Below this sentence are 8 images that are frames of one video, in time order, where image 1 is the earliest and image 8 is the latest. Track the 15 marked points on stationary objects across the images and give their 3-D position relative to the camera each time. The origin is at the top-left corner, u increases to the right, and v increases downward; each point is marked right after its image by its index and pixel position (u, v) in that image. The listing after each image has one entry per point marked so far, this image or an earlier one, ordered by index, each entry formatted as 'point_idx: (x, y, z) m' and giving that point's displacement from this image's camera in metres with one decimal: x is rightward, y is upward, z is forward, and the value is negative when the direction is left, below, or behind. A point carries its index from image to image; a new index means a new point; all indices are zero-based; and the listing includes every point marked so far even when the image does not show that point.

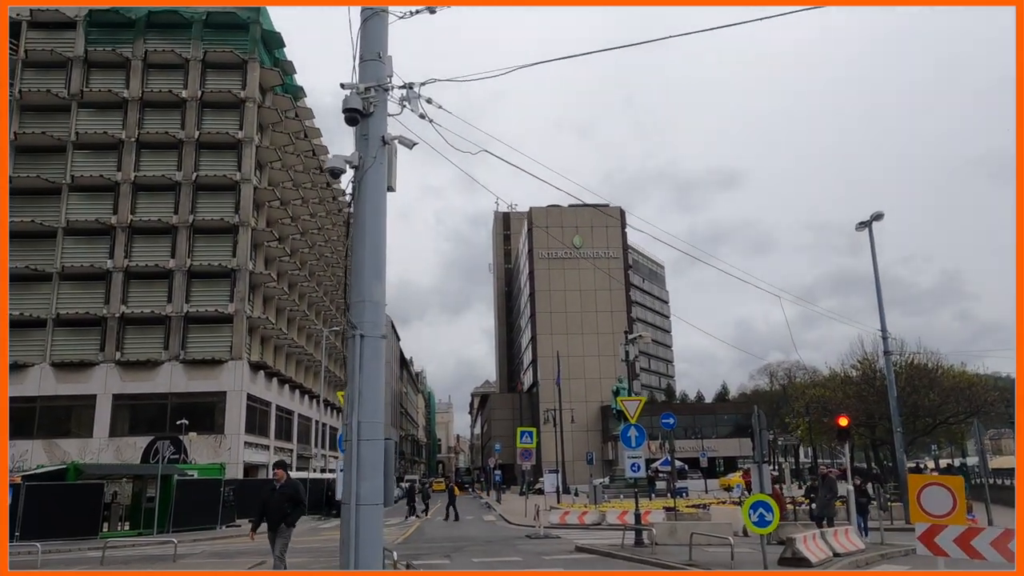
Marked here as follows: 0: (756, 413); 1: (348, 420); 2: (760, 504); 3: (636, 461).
0: (+5.7, -2.9, +17.6) m
1: (-1.7, -1.3, +7.7) m
2: (+3.8, -3.3, +11.7) m
3: (+3.0, -4.2, +18.4) m
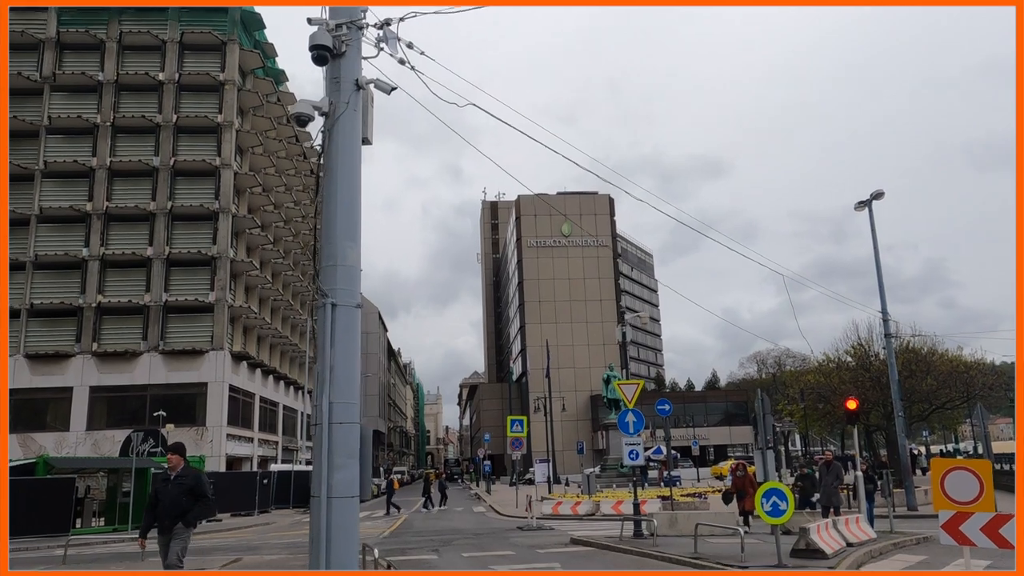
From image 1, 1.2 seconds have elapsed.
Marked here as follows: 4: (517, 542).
0: (+5.5, -2.4, +16.8) m
1: (-1.7, -1.0, +6.7) m
2: (+3.7, -2.9, +10.8) m
3: (+2.8, -3.7, +17.5) m
4: (+0.1, -5.5, +16.3) m
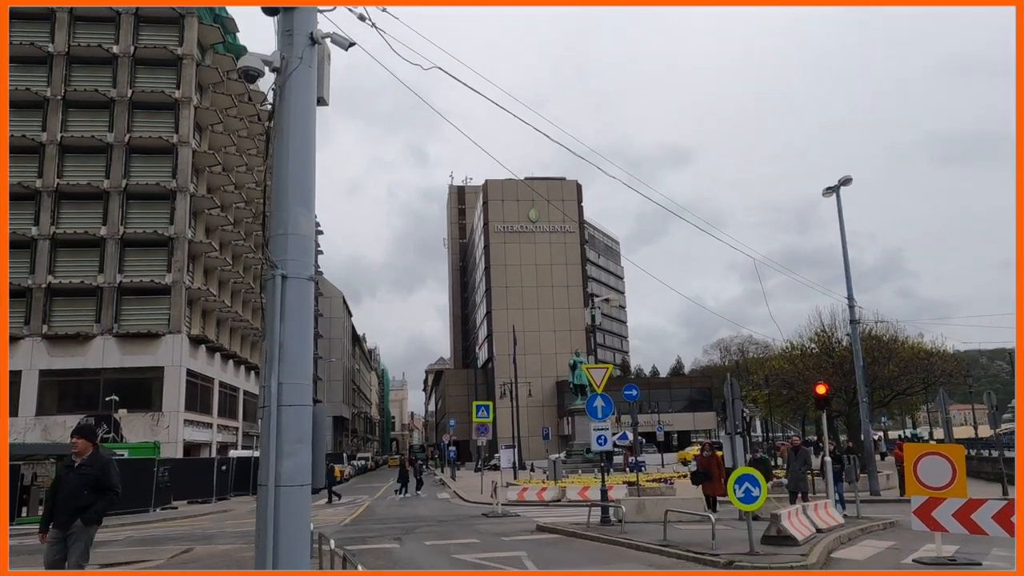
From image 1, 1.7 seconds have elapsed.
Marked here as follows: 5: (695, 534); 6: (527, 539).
0: (+4.7, -2.0, +16.6) m
1: (-2.0, -0.8, +6.1) m
2: (+3.2, -2.6, +10.5) m
3: (+2.1, -3.3, +17.2) m
4: (-0.6, -5.1, +15.9) m
5: (+2.9, -3.9, +11.9) m
6: (+0.3, -4.6, +14.0) m
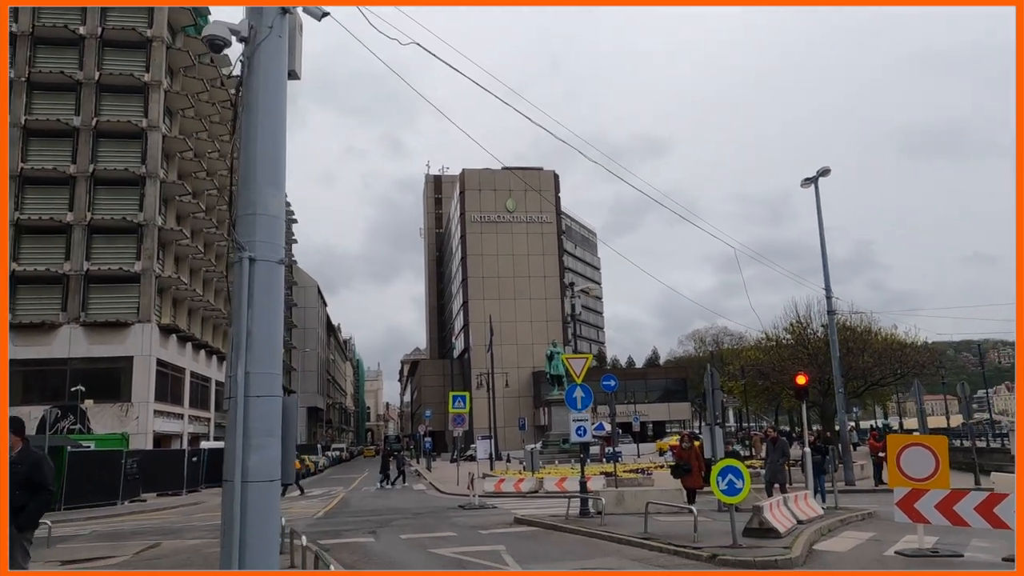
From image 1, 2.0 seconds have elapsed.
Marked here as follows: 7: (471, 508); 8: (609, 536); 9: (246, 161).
0: (+4.3, -1.8, +16.4) m
1: (-2.1, -0.6, +5.8) m
2: (+3.0, -2.5, +10.3) m
3: (+1.6, -3.0, +17.0) m
4: (-1.1, -4.8, +15.7) m
5: (+2.6, -3.7, +11.7) m
6: (-0.1, -4.4, +13.7) m
7: (-1.0, -5.4, +18.7) m
8: (+1.5, -3.9, +11.8) m
9: (-2.2, +1.0, +6.2) m
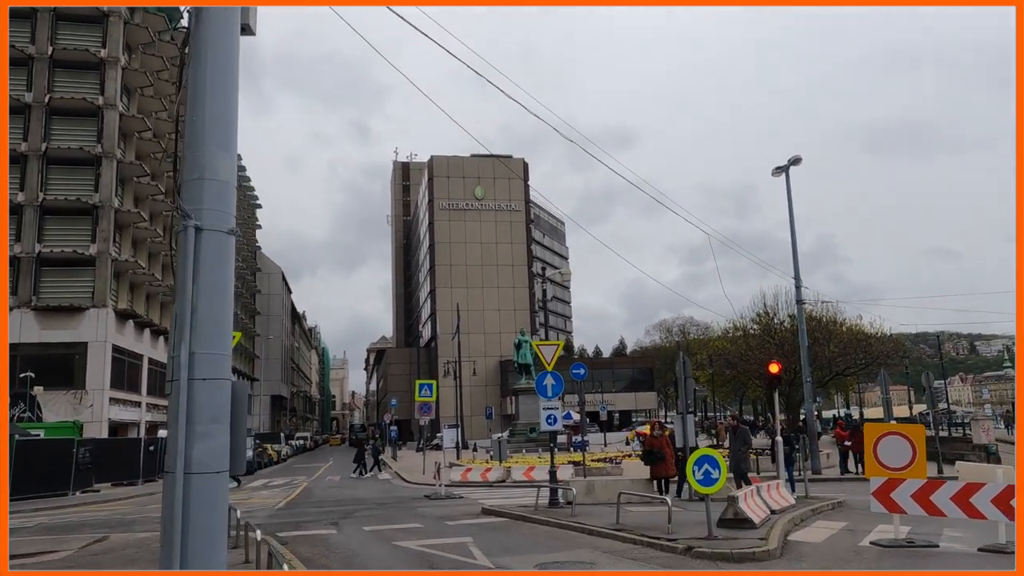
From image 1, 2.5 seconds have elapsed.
0: (+3.6, -1.5, +16.1) m
1: (-2.3, -0.4, +5.2) m
2: (+2.6, -2.3, +10.0) m
3: (+0.9, -2.7, +16.6) m
4: (-1.7, -4.5, +15.2) m
5: (+2.1, -3.5, +11.4) m
6: (-0.7, -4.1, +13.3) m
7: (-1.8, -5.1, +18.3) m
8: (+1.0, -3.6, +11.4) m
9: (-2.3, +1.2, +5.6) m
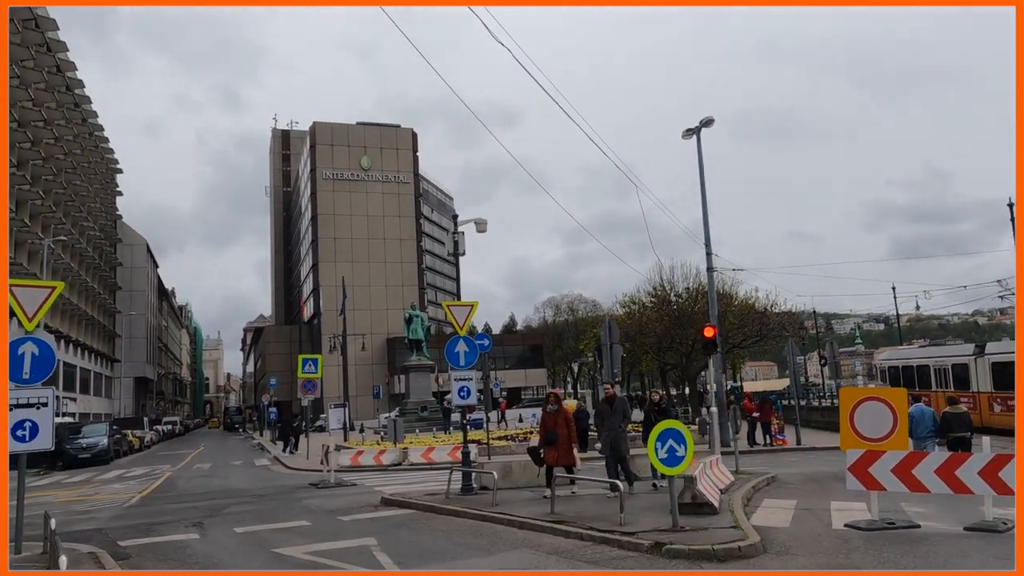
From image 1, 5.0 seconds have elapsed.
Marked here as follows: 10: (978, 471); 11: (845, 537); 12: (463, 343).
0: (+1.8, -0.7, +14.4) m
1: (-2.4, +0.1, +2.7) m
2: (+1.7, -1.6, +8.2) m
3: (-1.0, -1.8, +14.5) m
4: (-3.4, -3.7, +12.8) m
5: (+1.0, -2.7, +9.6) m
6: (-2.0, -3.3, +11.0) m
7: (-3.9, -4.1, +15.8) m
8: (0.0, -2.9, +9.4) m
9: (-2.5, +1.8, +3.0) m
10: (+5.4, -2.1, +8.7) m
11: (+3.6, -2.7, +8.3) m
12: (-1.0, -1.0, +14.0) m
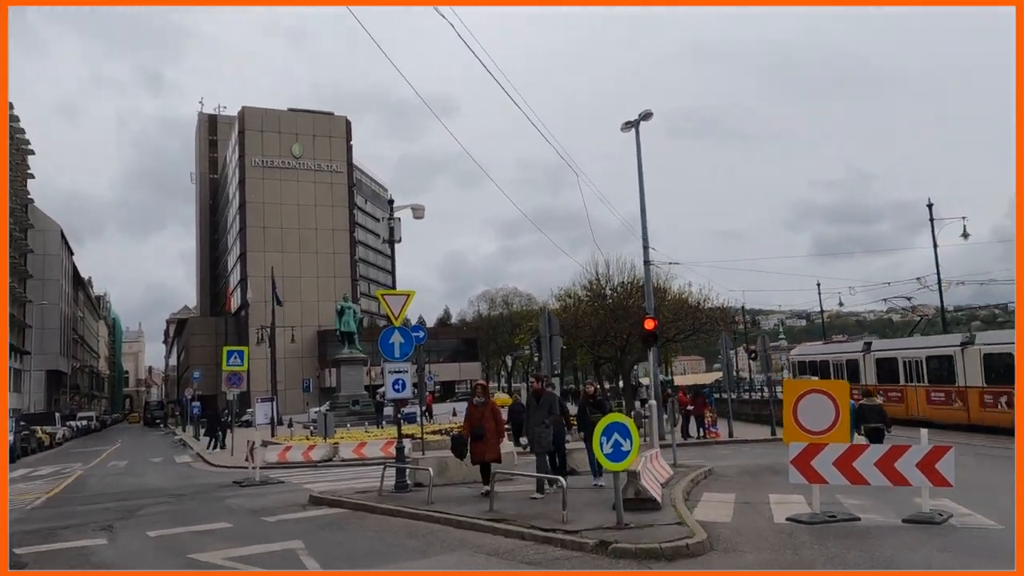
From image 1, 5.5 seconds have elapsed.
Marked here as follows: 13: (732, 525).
0: (+0.6, -0.5, +14.1) m
1: (-2.5, +0.3, +2.0) m
2: (+1.1, -1.5, +7.9) m
3: (-2.1, -1.6, +13.9) m
4: (-4.4, -3.5, +12.0) m
5: (+0.2, -2.6, +9.2) m
6: (-2.9, -3.2, +10.4) m
7: (-5.2, -3.9, +15.0) m
8: (-0.8, -2.7, +9.0) m
9: (-2.6, +1.9, +2.3) m
10: (+4.7, -2.0, +8.7) m
11: (+3.0, -2.6, +8.2) m
12: (-2.1, -0.8, +13.4) m
13: (+2.5, -2.7, +8.7) m
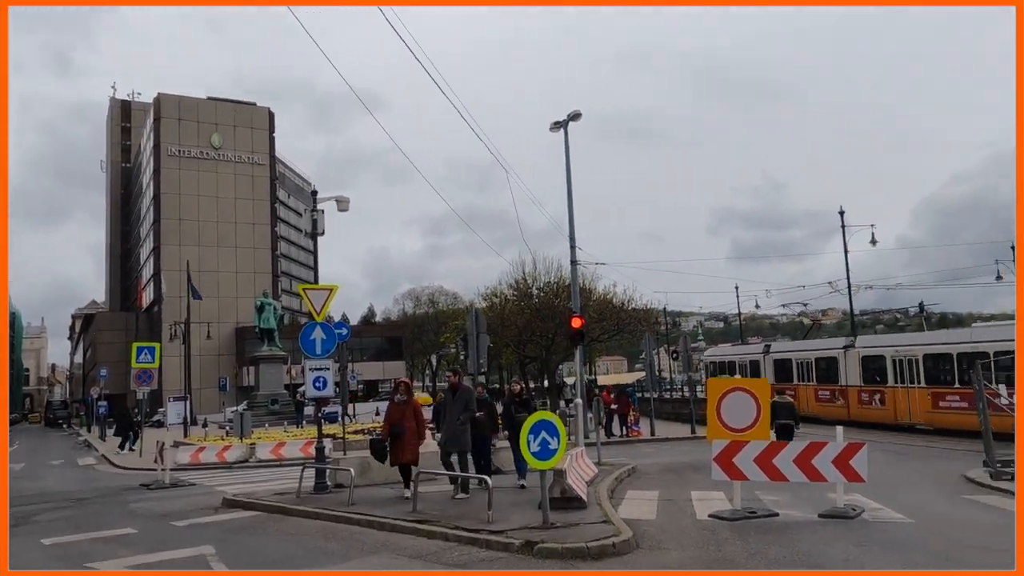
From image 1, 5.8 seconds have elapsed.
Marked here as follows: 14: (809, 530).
0: (-0.7, -0.4, +13.9) m
1: (-2.7, +0.3, +1.6) m
2: (+0.3, -1.4, +7.8) m
3: (-3.5, -1.5, +13.5) m
4: (-5.6, -3.3, +11.4) m
5: (-0.7, -2.5, +9.0) m
6: (-3.9, -3.1, +9.9) m
7: (-6.6, -3.8, +14.3) m
8: (-1.7, -2.7, +8.7) m
9: (-2.7, +2.0, +1.9) m
10: (+3.8, -2.0, +9.0) m
11: (+2.2, -2.6, +8.2) m
12: (-3.4, -0.7, +13.0) m
13: (+1.6, -2.7, +8.7) m
14: (+3.1, -2.6, +8.0) m
